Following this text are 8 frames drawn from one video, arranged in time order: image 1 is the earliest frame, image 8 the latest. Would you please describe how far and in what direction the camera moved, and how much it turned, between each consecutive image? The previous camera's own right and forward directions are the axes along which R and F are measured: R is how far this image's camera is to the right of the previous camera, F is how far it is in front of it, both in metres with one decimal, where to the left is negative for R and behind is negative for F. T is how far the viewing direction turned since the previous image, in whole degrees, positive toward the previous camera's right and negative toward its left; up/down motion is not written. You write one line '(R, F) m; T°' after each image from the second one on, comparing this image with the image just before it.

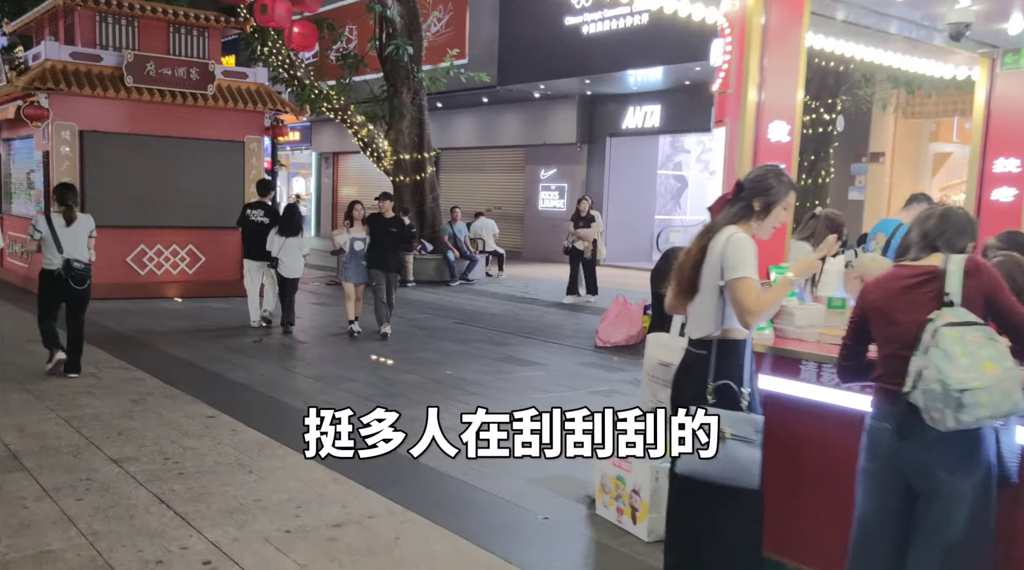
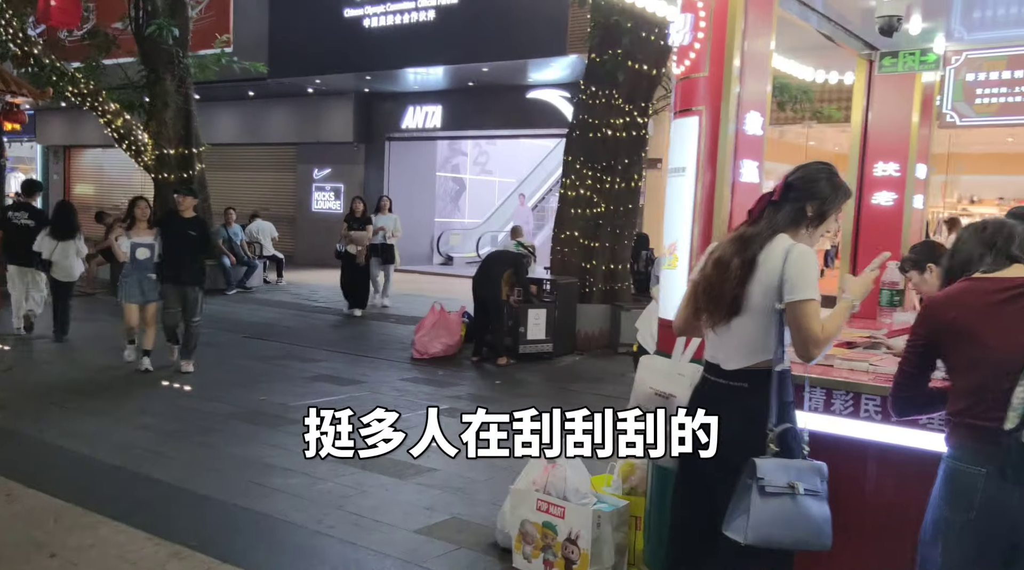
(-0.5, +0.7) m; +16°
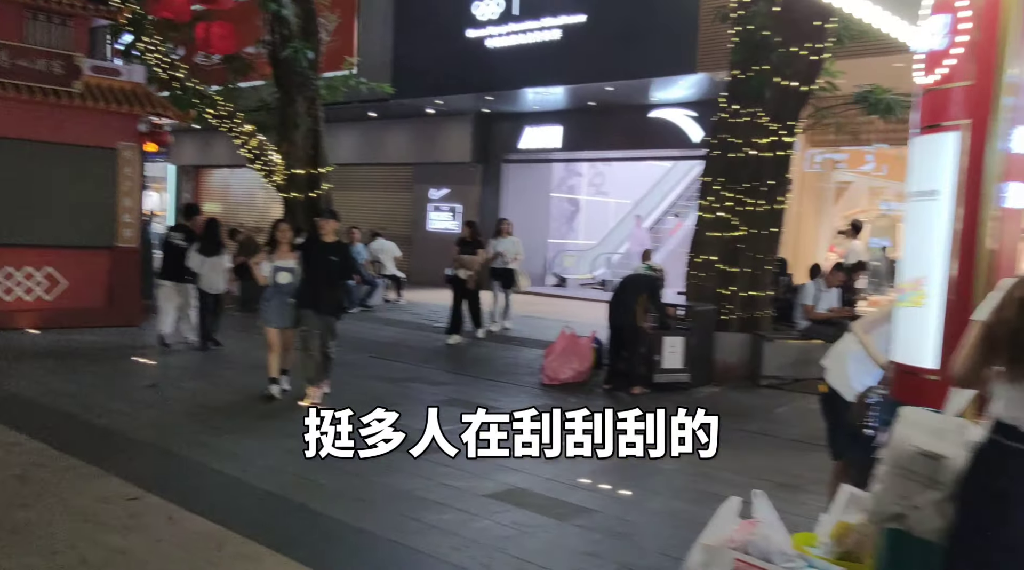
(-0.3, +0.2) m; -6°
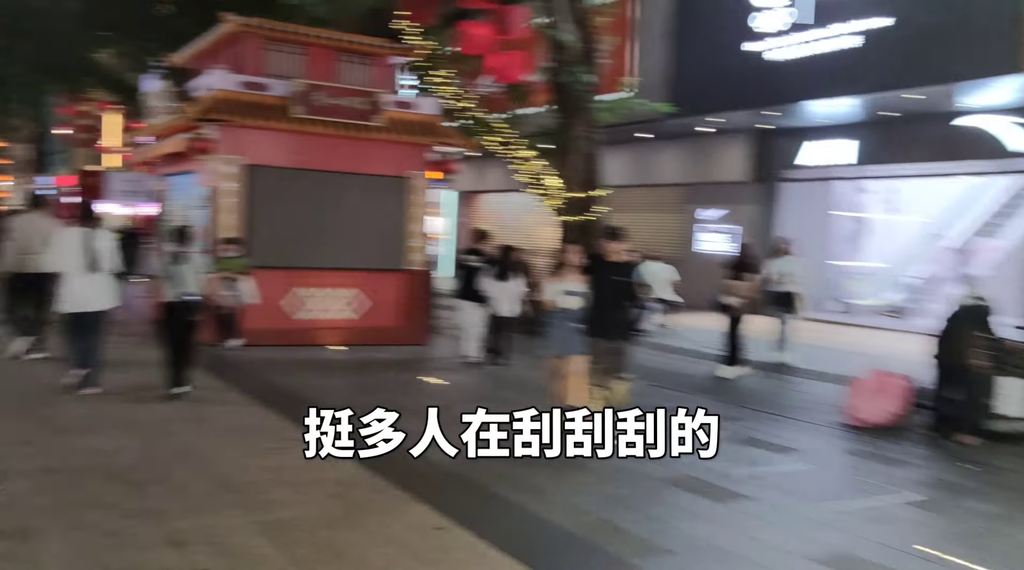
(-0.3, +0.3) m; -16°
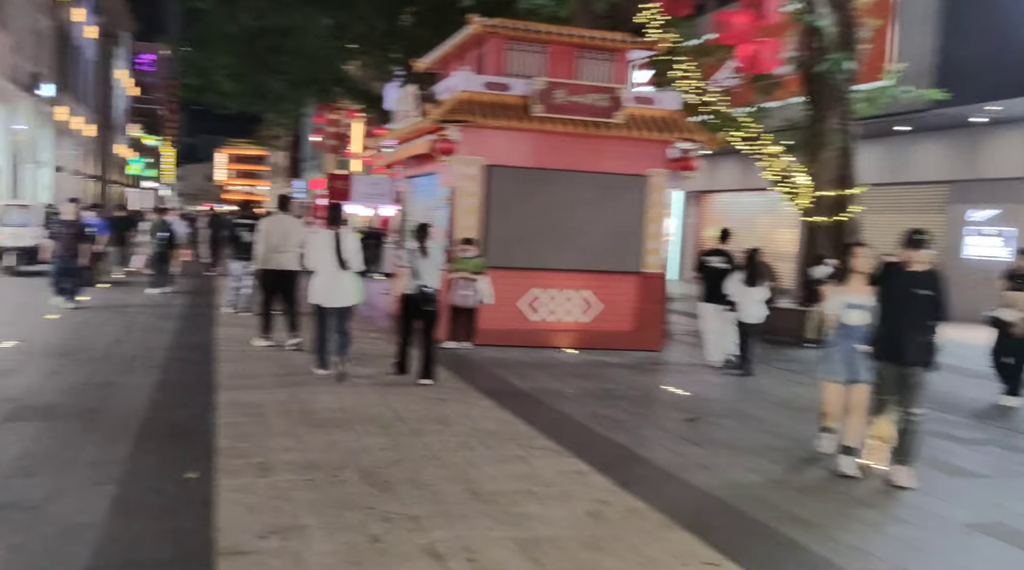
(-0.3, +0.3) m; -14°
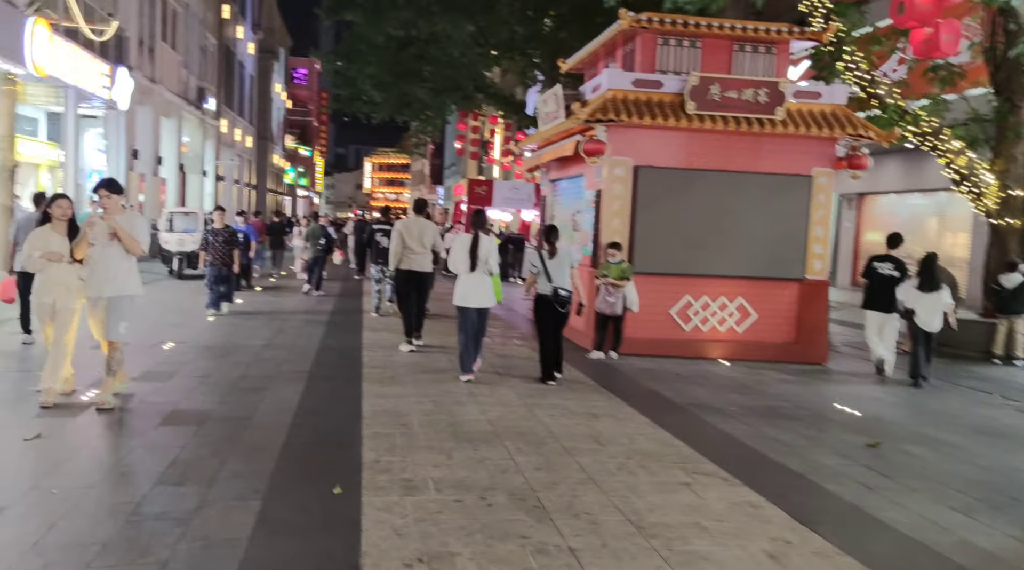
(-0.1, +0.4) m; -9°
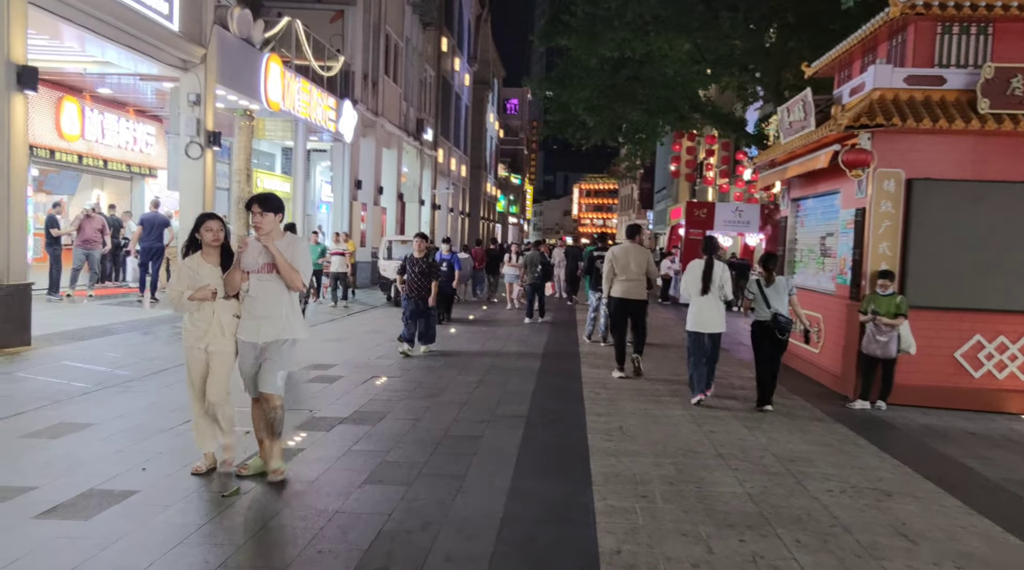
(-0.3, +1.1) m; -13°
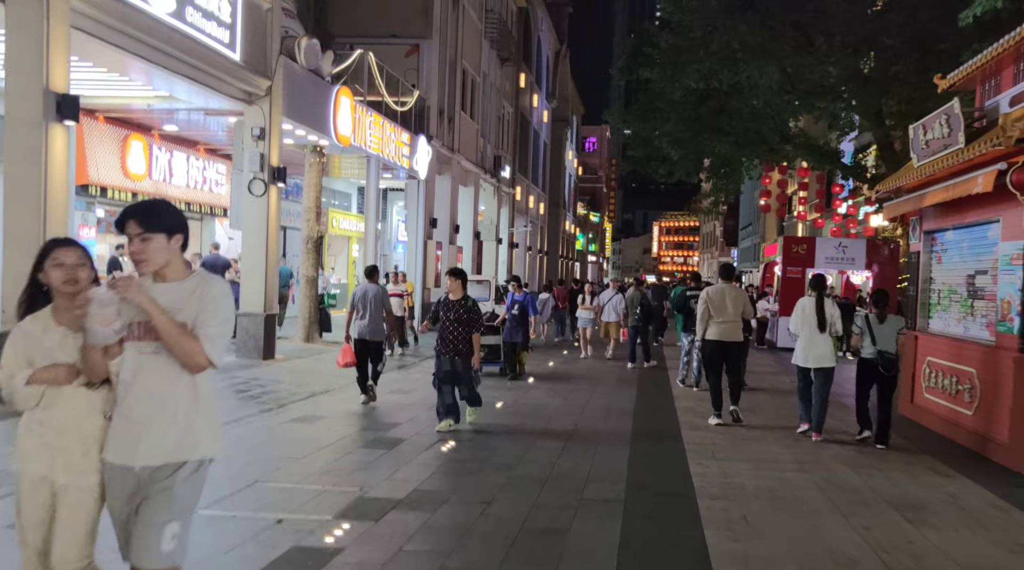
(-0.1, +1.5) m; -5°
